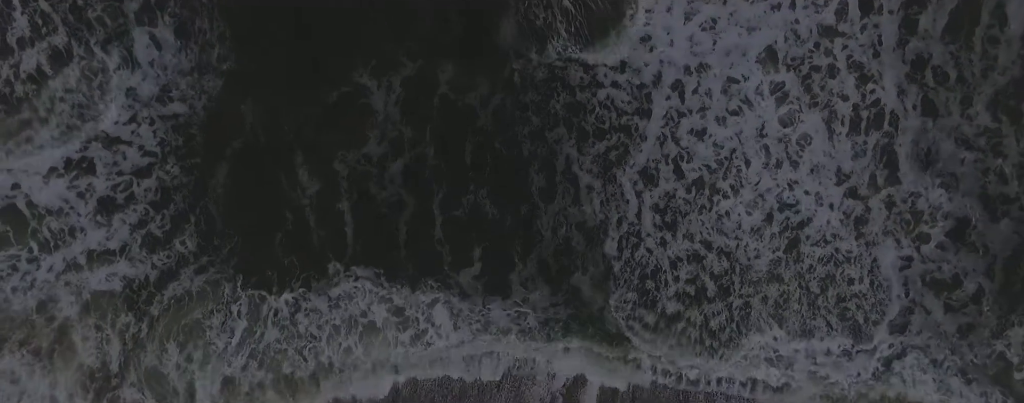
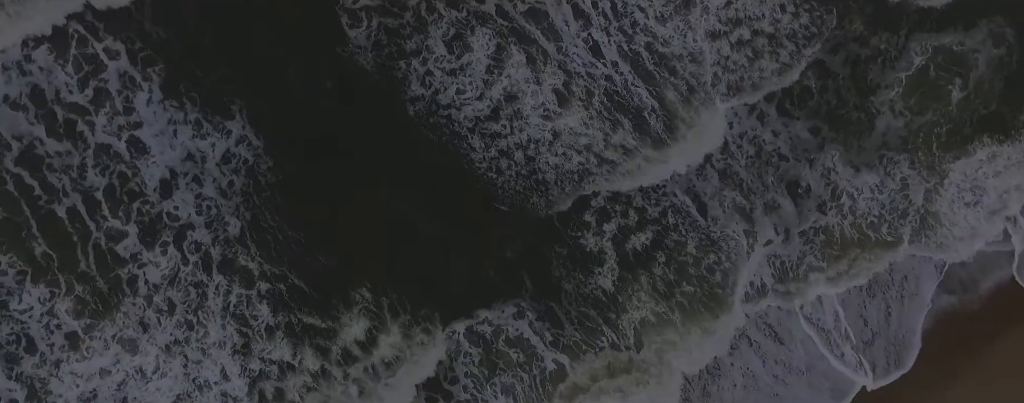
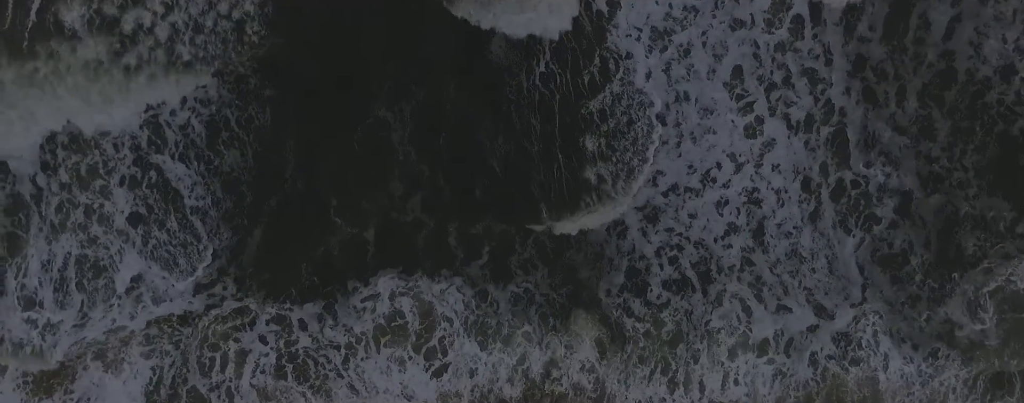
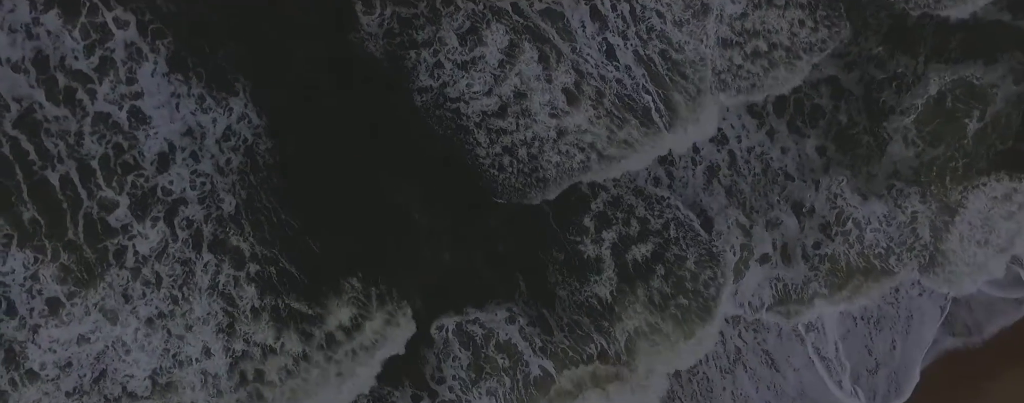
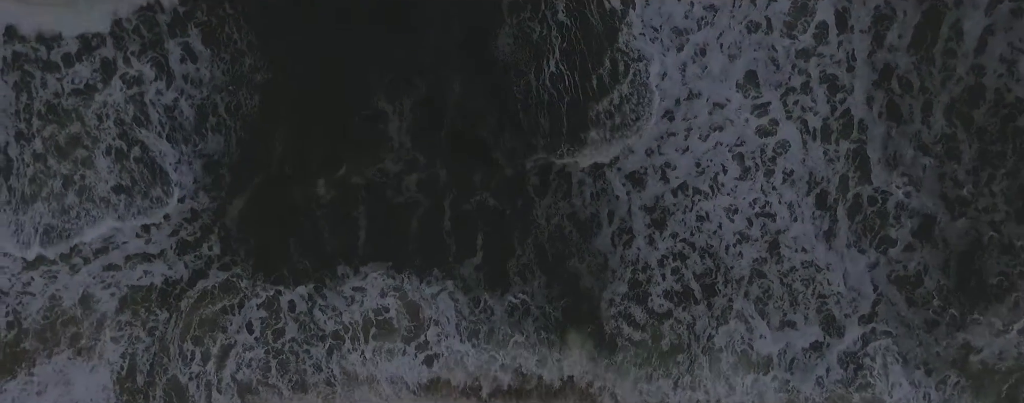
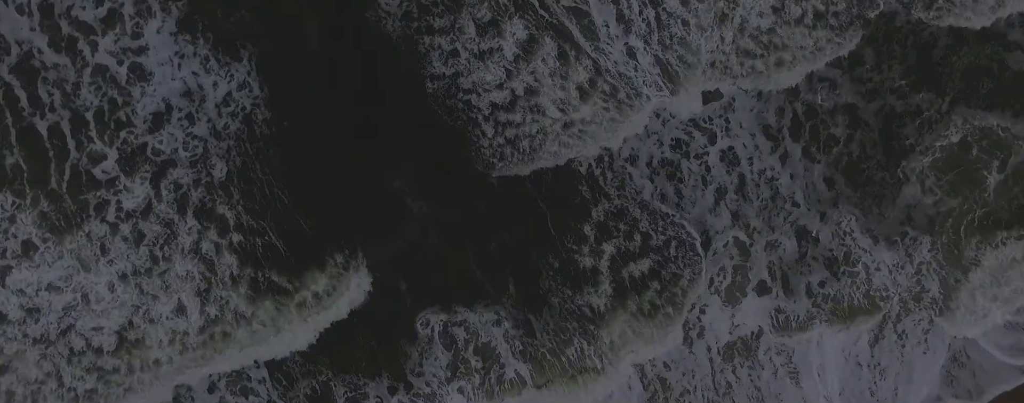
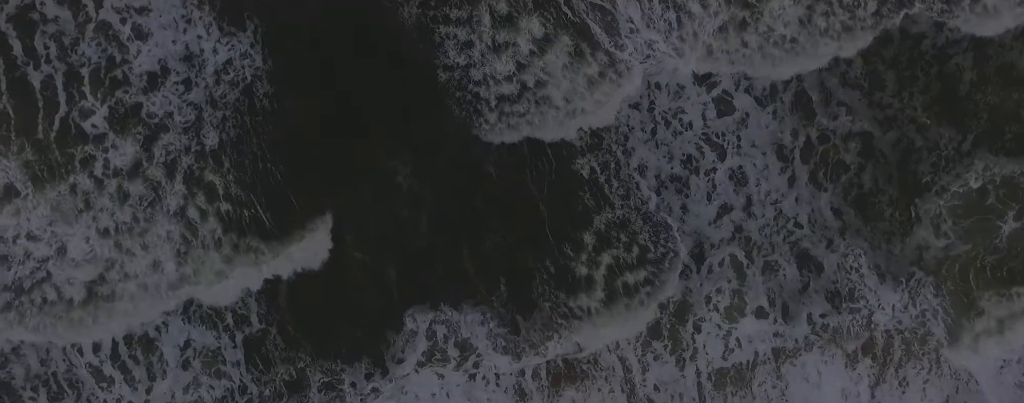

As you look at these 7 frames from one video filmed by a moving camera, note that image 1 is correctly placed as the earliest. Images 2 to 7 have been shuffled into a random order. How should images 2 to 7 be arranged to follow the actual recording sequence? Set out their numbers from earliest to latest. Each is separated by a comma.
5, 3, 7, 6, 4, 2
